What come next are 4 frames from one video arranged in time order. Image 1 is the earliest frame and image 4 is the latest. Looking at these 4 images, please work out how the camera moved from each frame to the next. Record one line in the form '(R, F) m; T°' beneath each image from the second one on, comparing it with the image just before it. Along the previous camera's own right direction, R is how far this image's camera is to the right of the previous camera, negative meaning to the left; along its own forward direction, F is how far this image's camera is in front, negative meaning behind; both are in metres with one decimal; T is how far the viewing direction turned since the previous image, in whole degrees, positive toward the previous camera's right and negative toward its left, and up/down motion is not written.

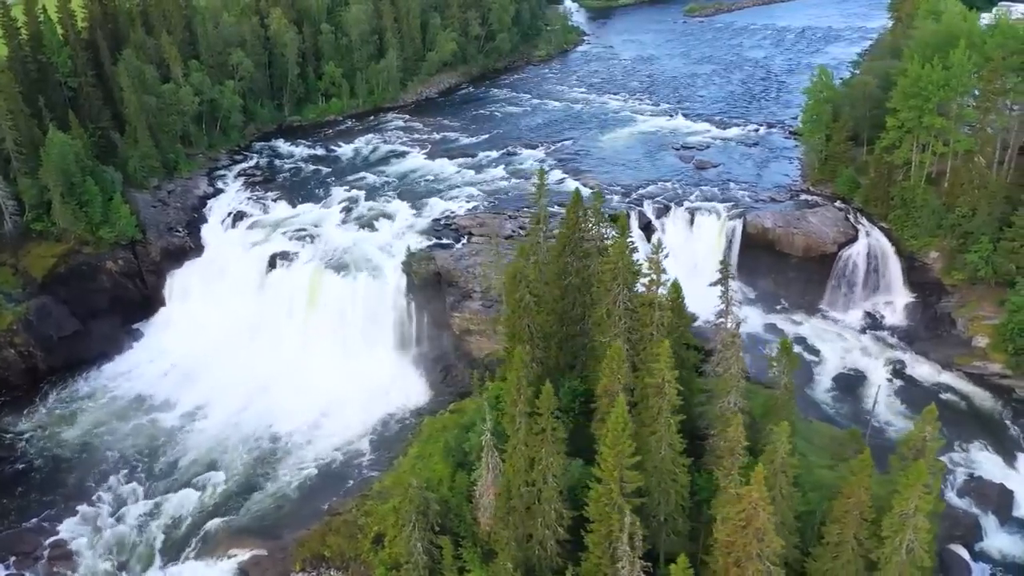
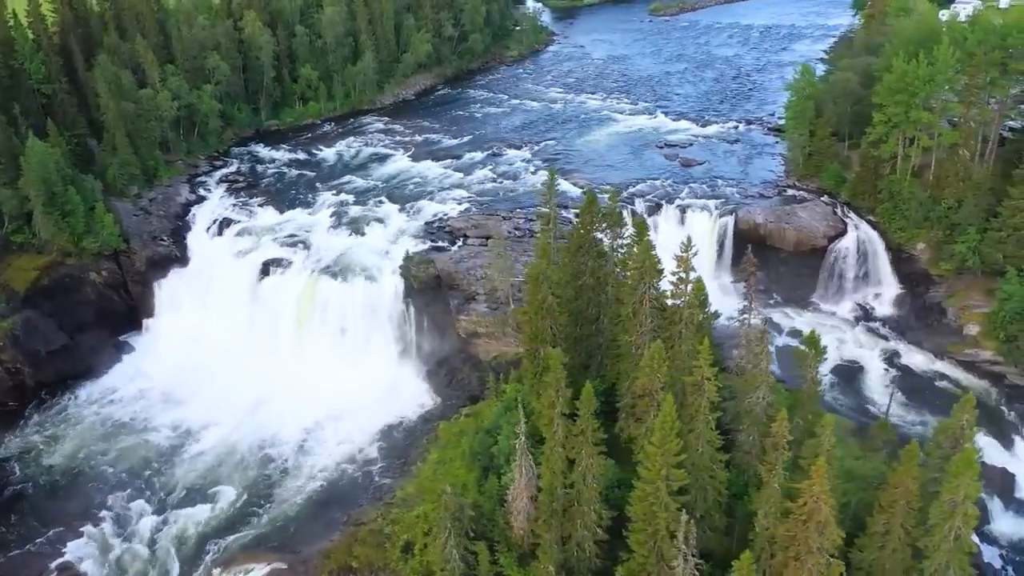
(-2.7, +0.3) m; +3°
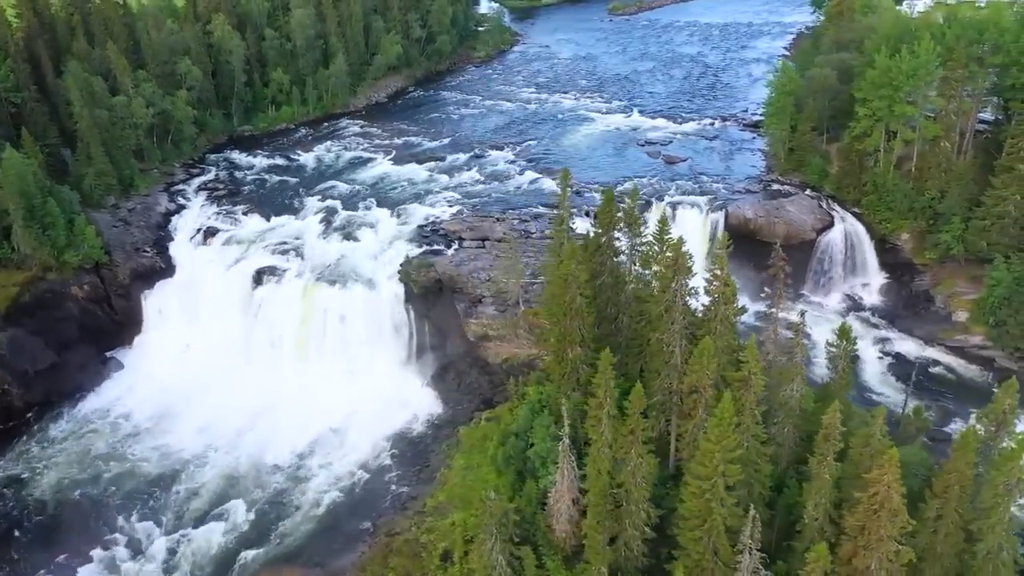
(-3.3, +0.3) m; +4°
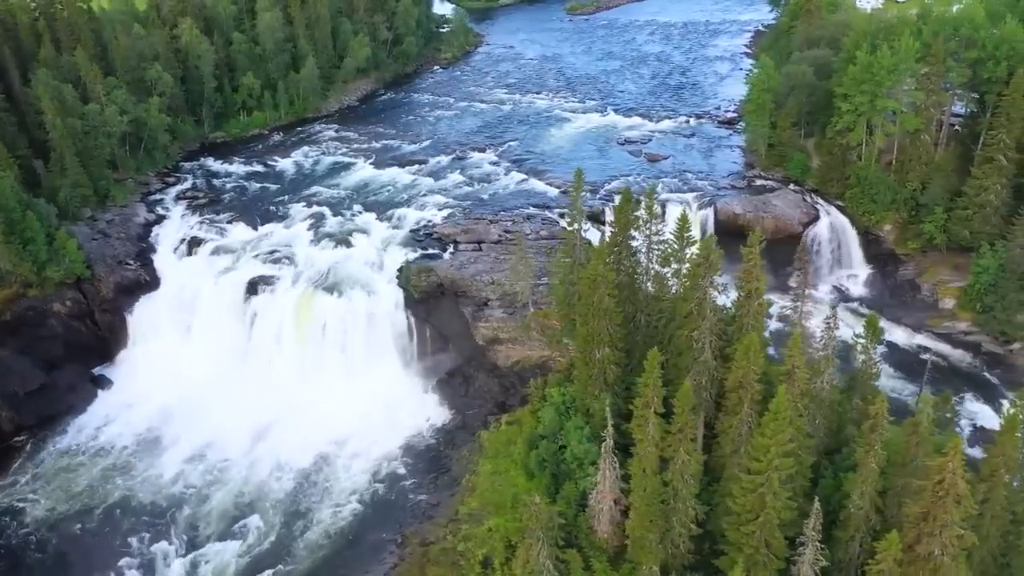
(-3.3, +0.3) m; +4°
